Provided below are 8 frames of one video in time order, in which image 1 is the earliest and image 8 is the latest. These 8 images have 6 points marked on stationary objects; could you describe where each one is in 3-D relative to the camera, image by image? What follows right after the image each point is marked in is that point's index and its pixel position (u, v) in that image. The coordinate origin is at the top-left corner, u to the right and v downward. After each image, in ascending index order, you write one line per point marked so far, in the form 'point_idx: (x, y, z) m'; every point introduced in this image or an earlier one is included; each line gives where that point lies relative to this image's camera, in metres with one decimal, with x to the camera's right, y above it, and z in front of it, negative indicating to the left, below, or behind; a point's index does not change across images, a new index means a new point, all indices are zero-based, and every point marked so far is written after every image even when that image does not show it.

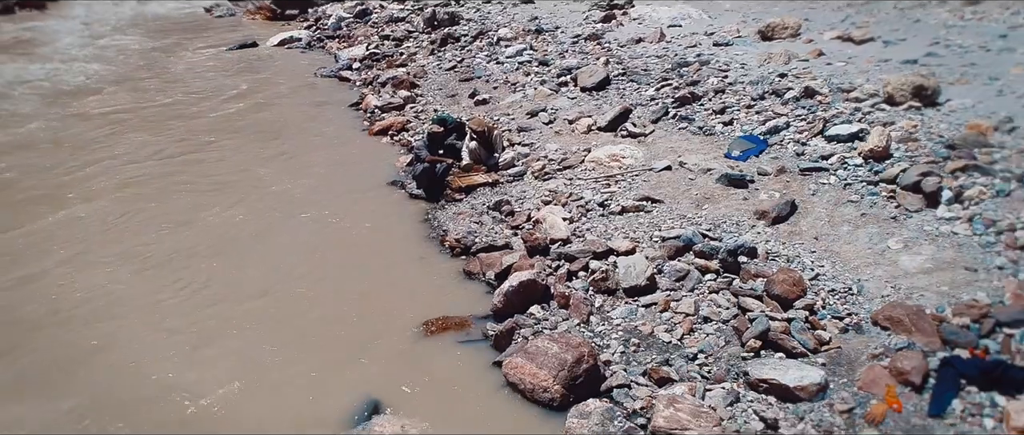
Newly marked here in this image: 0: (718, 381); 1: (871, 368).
0: (+0.6, -0.5, +2.2) m
1: (+1.0, -0.4, +2.2) m
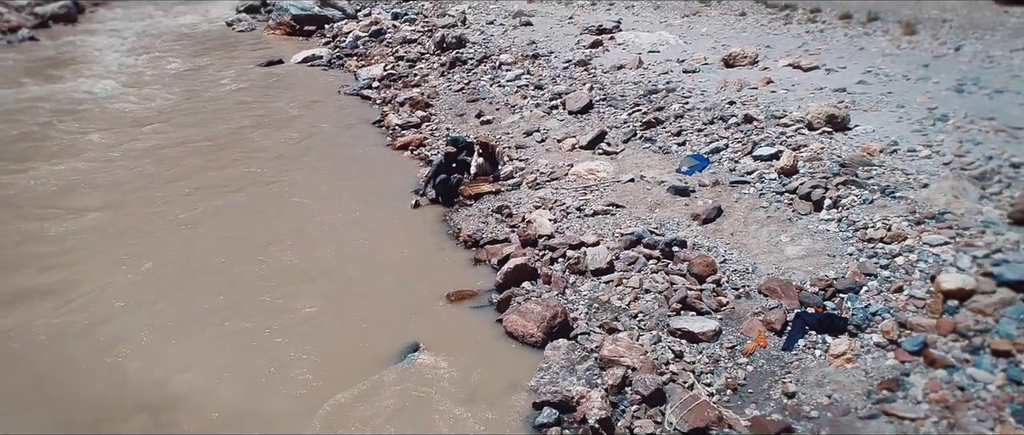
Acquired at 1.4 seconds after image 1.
0: (+0.6, -0.5, +3.3) m
1: (+1.0, -0.4, +3.2) m
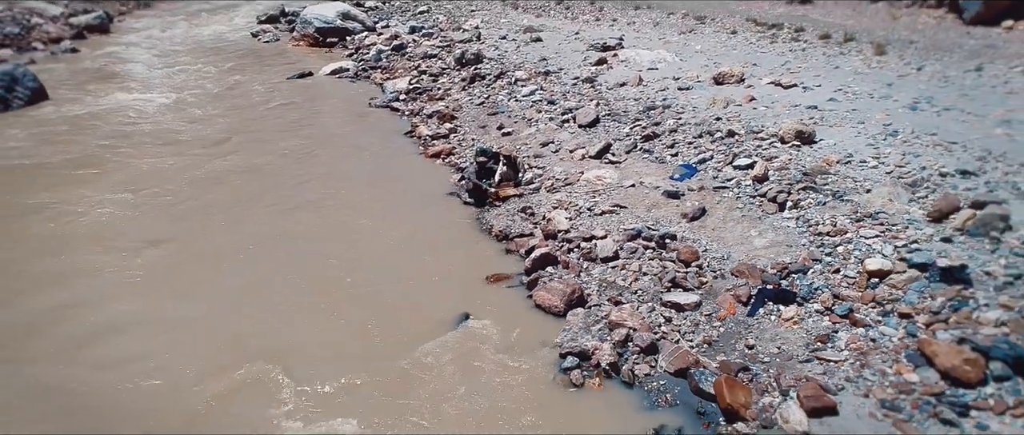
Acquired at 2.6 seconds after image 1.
0: (+0.7, -0.5, +4.3) m
1: (+1.1, -0.4, +4.2) m
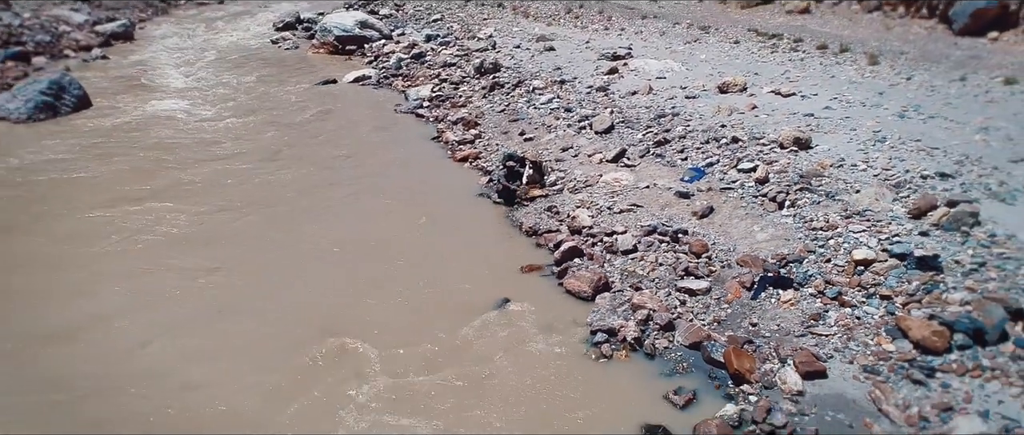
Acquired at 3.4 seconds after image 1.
0: (+0.9, -0.4, +4.9) m
1: (+1.3, -0.4, +4.8) m
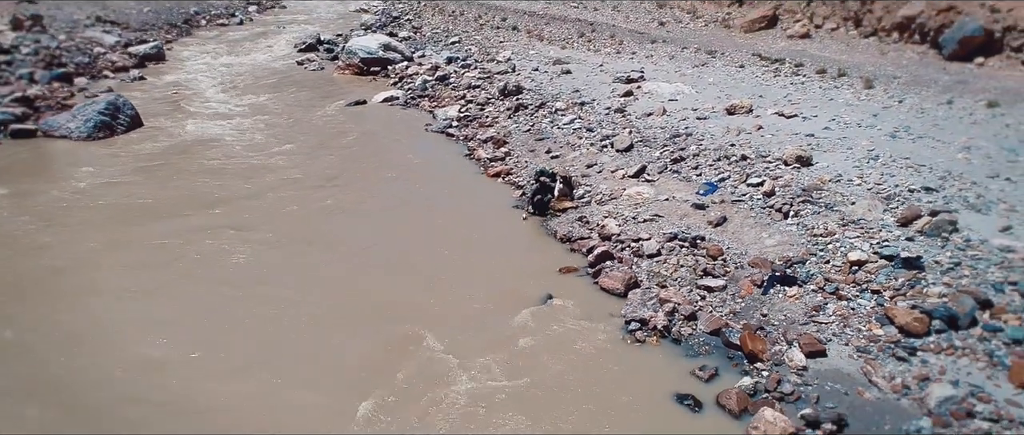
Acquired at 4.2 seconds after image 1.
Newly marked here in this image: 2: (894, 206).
0: (+1.3, -0.5, +5.7) m
1: (+1.7, -0.4, +5.6) m
2: (+3.0, +0.1, +6.1) m
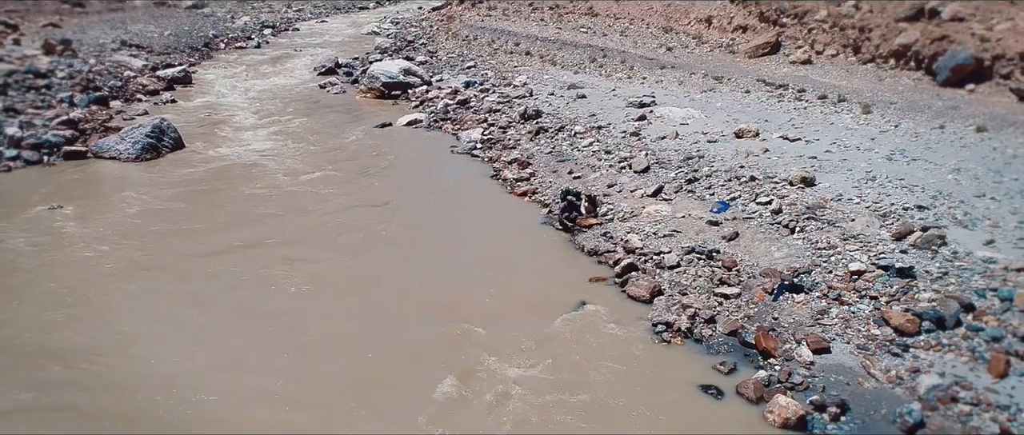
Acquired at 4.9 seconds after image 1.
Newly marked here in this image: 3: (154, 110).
0: (+1.6, -0.6, +6.4) m
1: (+2.0, -0.6, +6.3) m
2: (+3.3, 0.0, +6.9) m
3: (-7.4, +2.2, +16.3) m
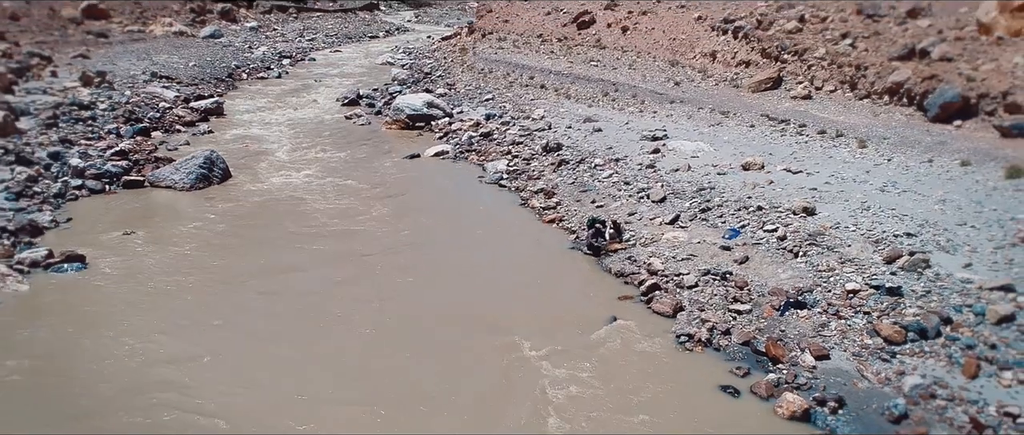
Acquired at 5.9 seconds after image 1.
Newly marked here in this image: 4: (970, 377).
0: (+1.9, -0.9, +7.3) m
1: (+2.3, -0.8, +7.2) m
2: (+3.7, -0.3, +7.8) m
3: (-7.1, +1.7, +17.3) m
4: (+3.4, -1.2, +5.7) m
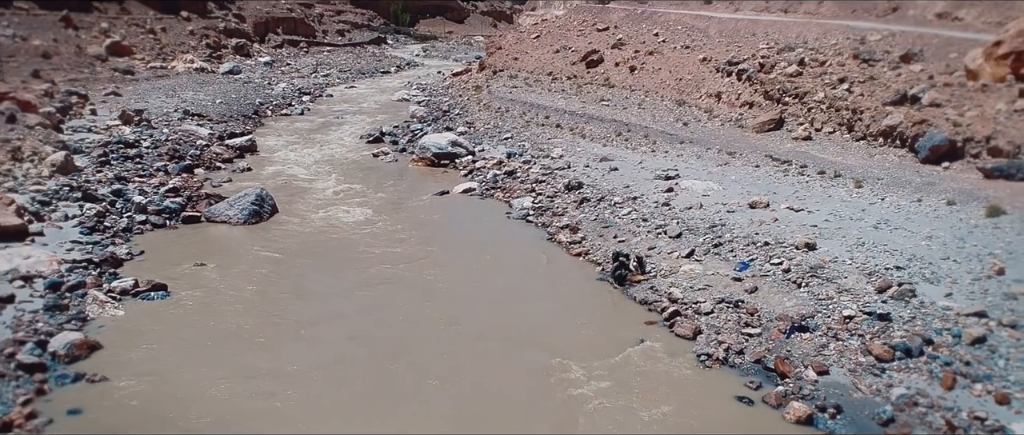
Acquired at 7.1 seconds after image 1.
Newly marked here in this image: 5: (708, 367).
0: (+2.4, -1.2, +8.4) m
1: (+2.8, -1.2, +8.4) m
2: (+4.1, -0.7, +8.9) m
3: (-6.6, +1.0, +18.5) m
4: (+3.8, -1.5, +6.8) m
5: (+2.0, -1.5, +7.9) m
